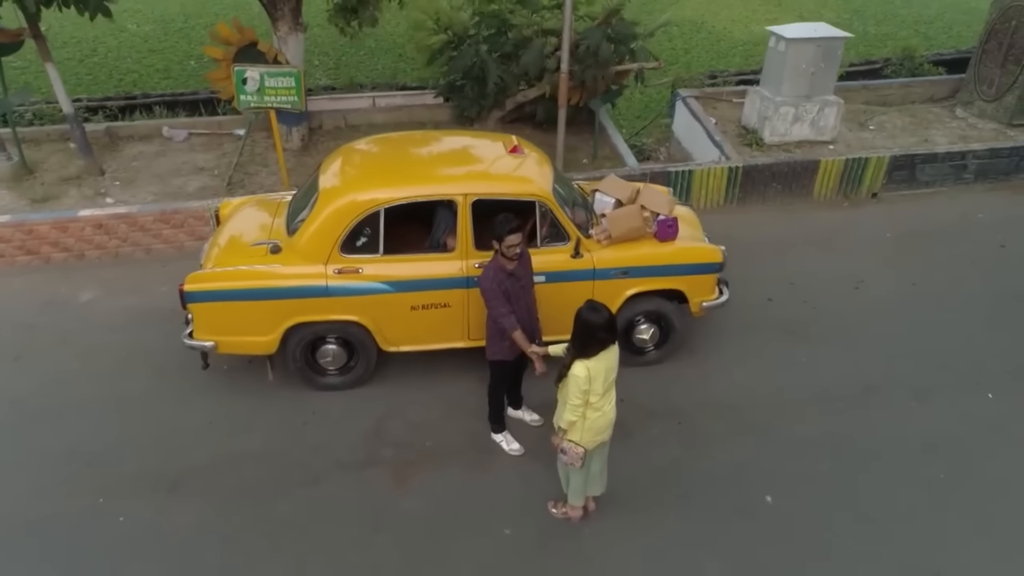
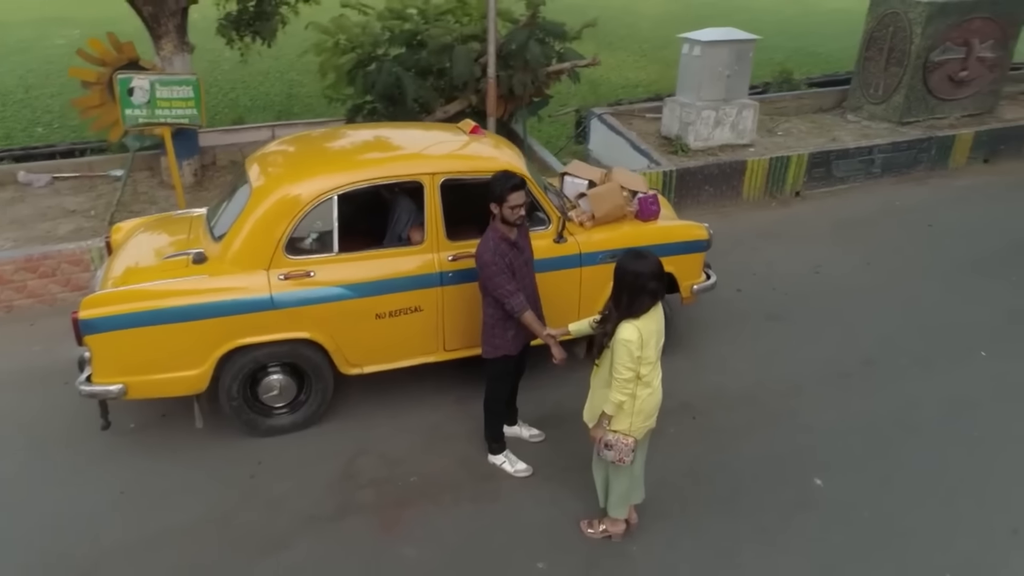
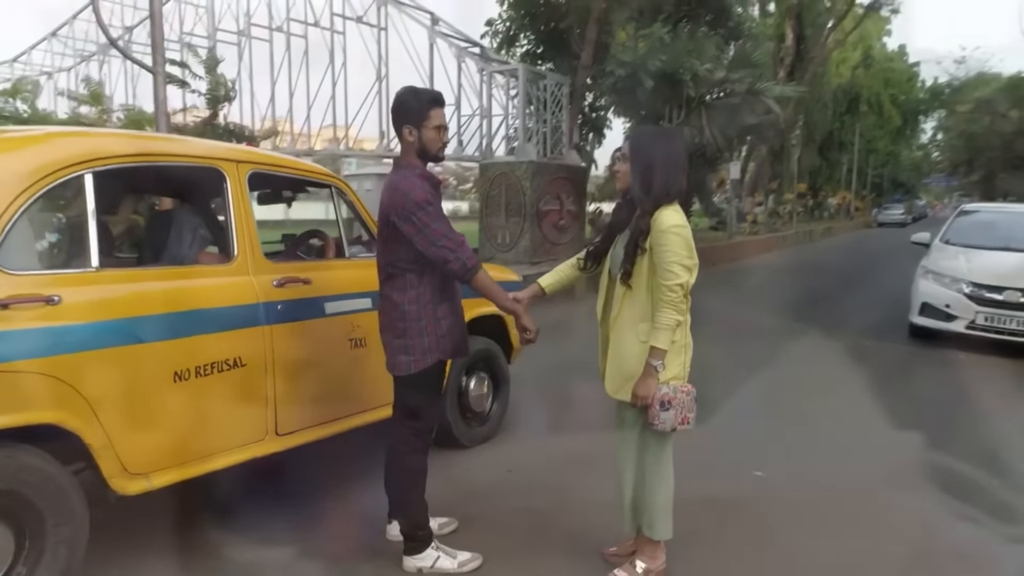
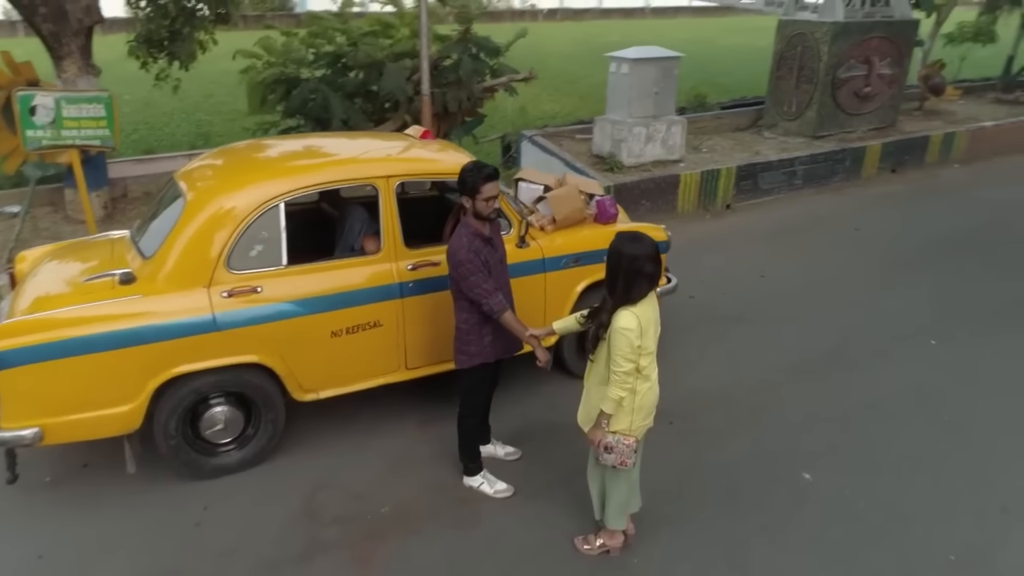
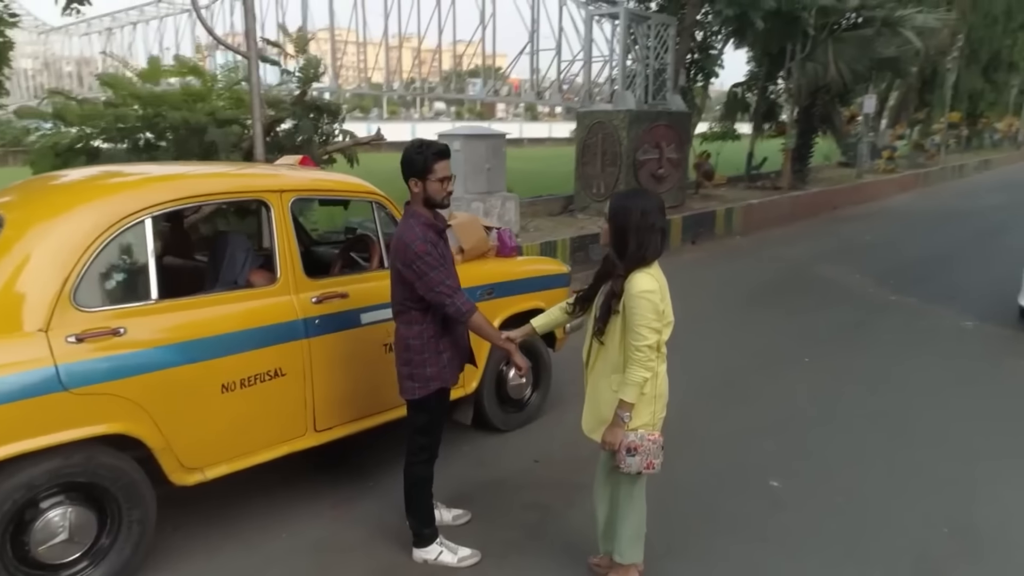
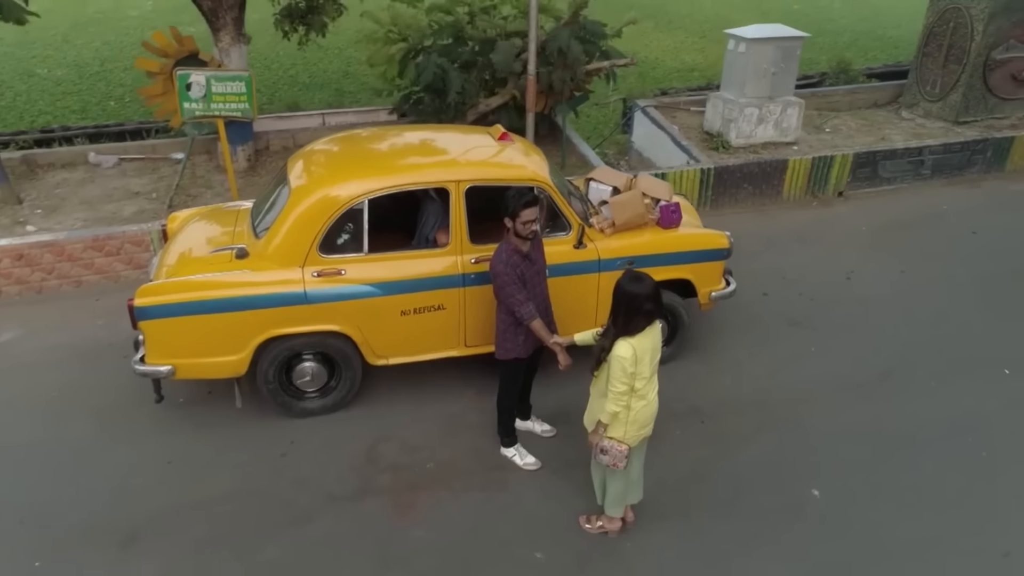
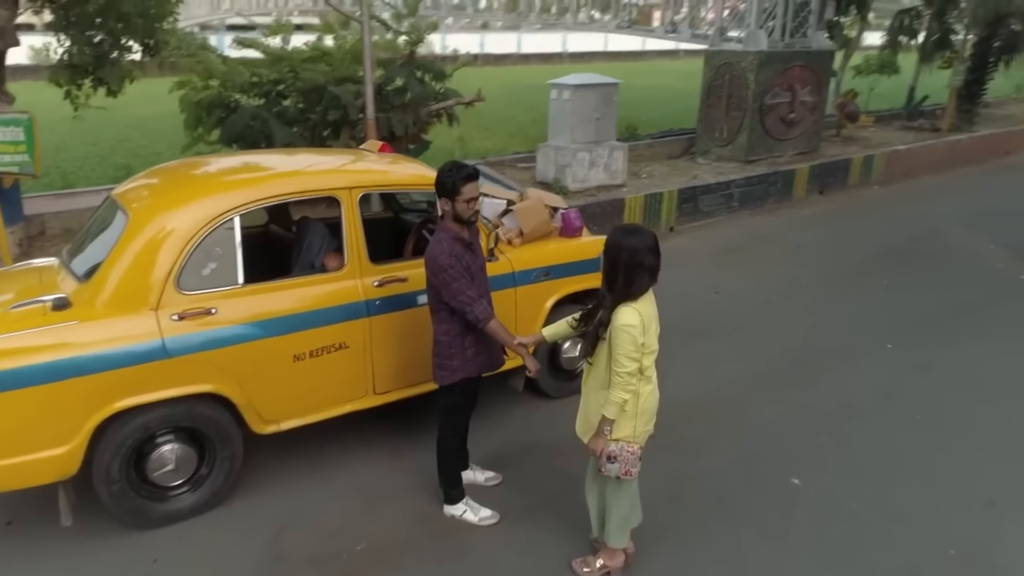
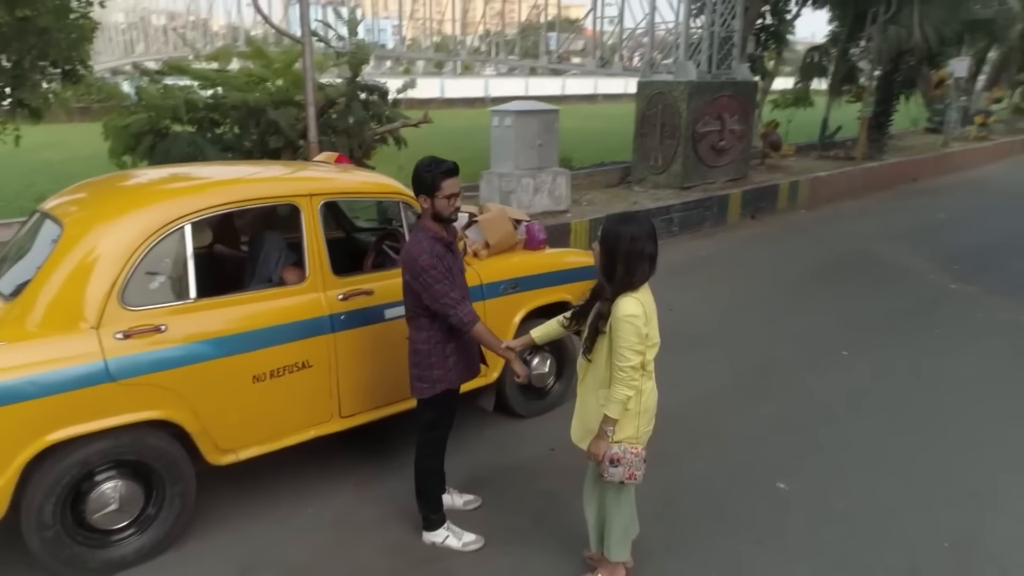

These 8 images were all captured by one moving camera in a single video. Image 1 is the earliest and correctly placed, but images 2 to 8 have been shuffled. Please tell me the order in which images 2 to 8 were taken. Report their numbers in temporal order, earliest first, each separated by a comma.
6, 2, 4, 7, 8, 5, 3
